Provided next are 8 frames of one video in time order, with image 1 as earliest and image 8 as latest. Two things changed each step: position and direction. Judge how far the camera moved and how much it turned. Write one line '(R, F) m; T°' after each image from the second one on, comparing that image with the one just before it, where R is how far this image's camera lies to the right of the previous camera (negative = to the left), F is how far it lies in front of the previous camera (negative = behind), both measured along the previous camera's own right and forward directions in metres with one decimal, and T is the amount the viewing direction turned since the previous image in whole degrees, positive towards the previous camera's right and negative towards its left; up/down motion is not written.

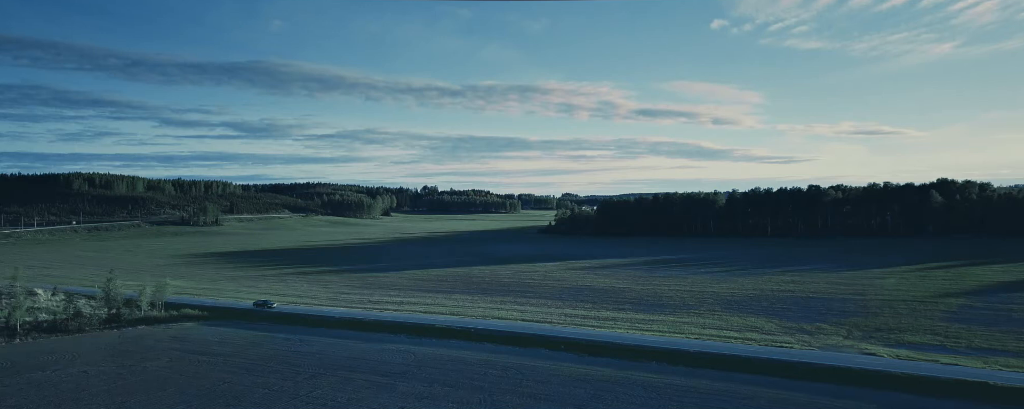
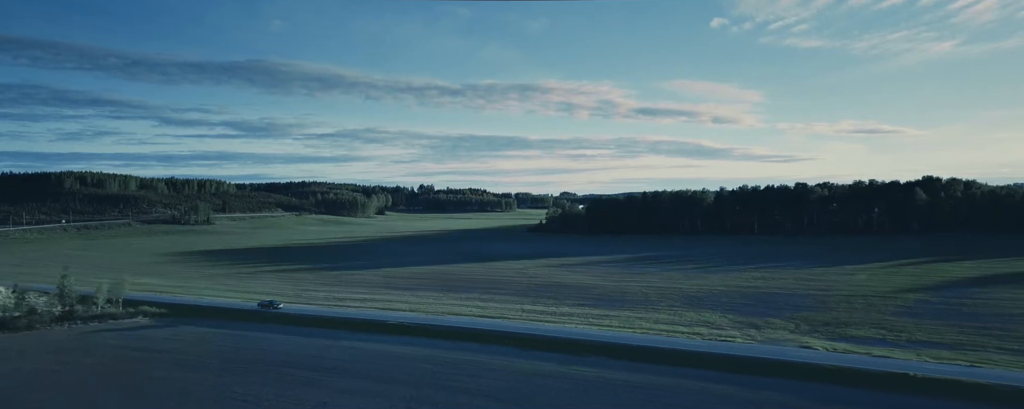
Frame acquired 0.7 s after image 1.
(+1.1, 0.0) m; +1°
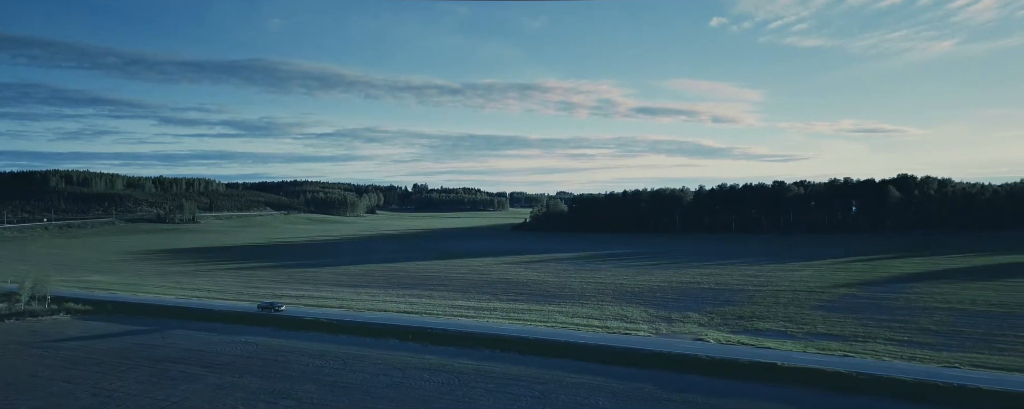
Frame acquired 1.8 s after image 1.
(+1.9, 0.0) m; +1°
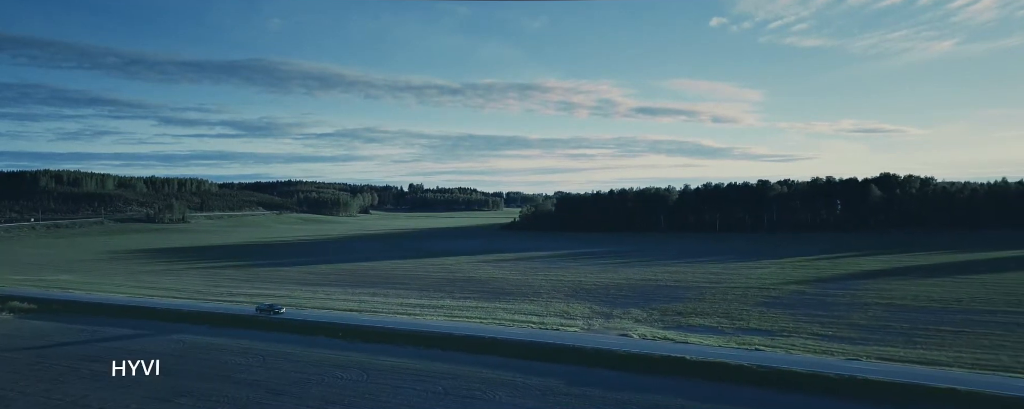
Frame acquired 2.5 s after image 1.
(+1.4, 0.0) m; +1°
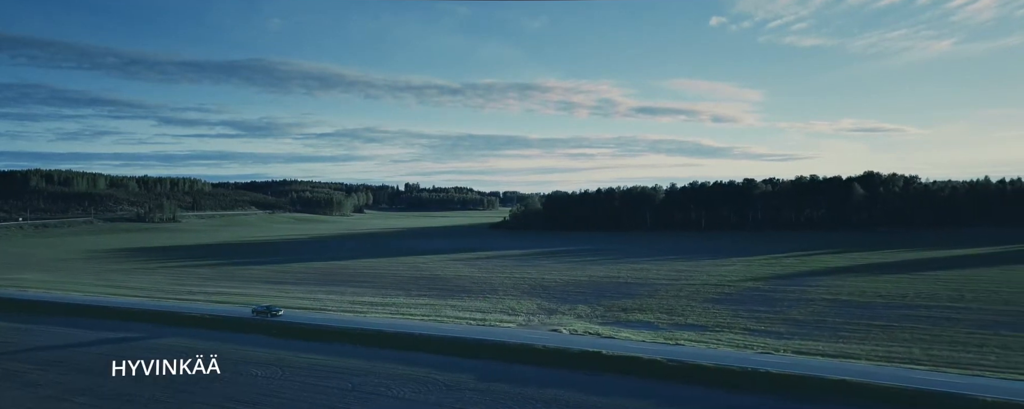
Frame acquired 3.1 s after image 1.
(+1.3, 0.0) m; +1°
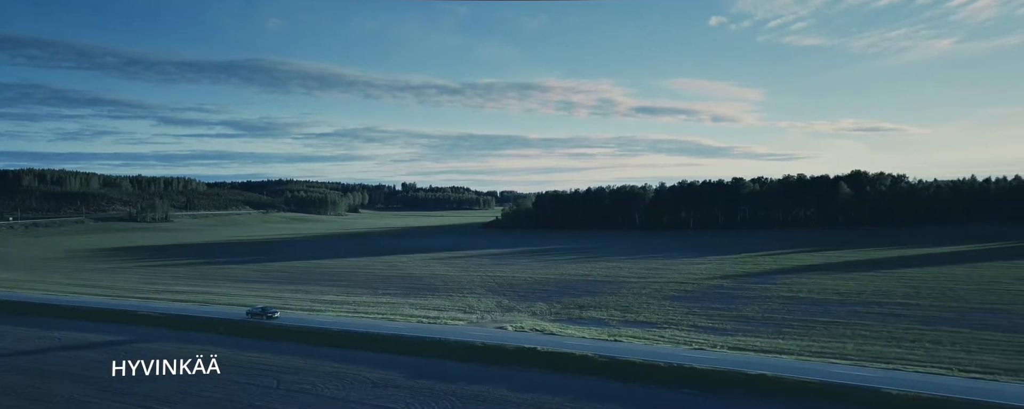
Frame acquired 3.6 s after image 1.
(+1.0, 0.0) m; +1°
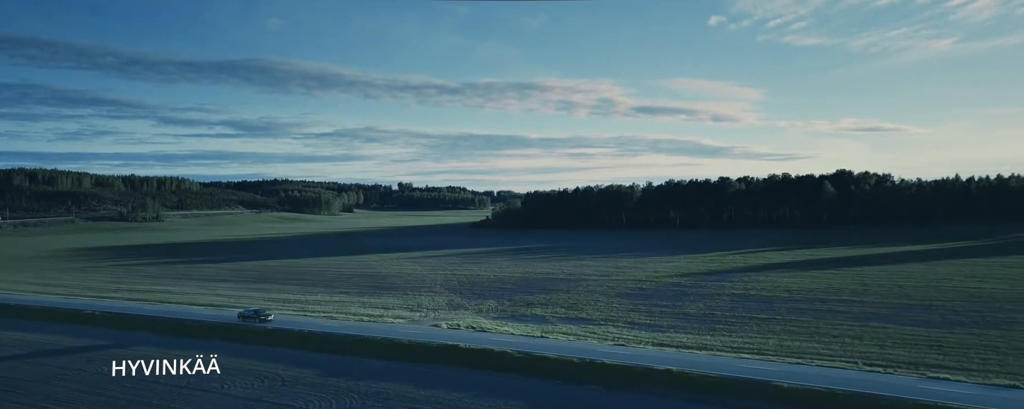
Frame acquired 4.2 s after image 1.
(+1.2, 0.0) m; +1°
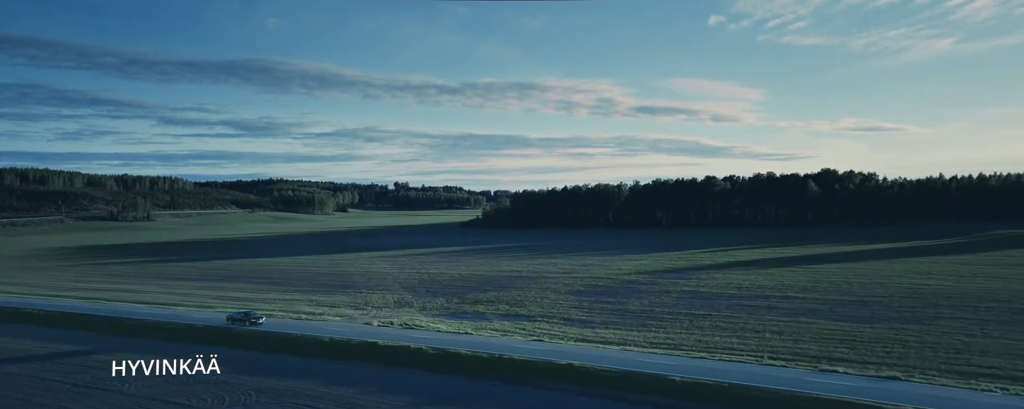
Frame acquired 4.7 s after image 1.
(+1.2, 0.0) m; +1°
